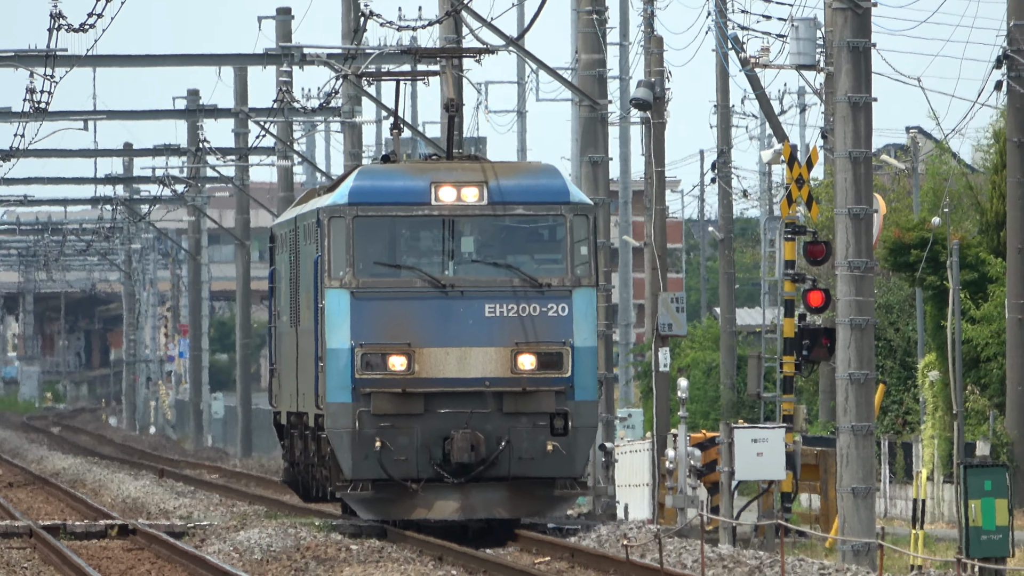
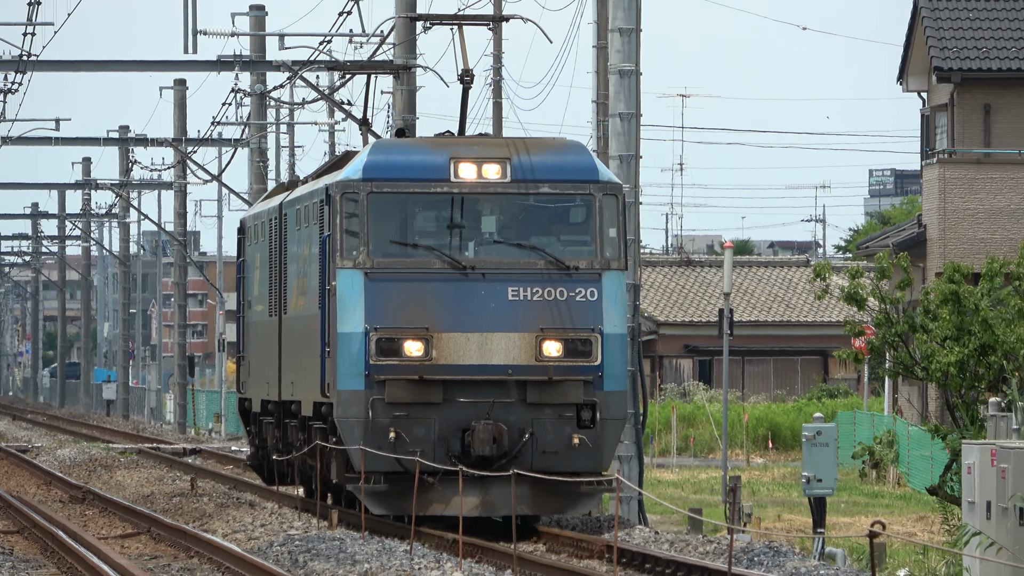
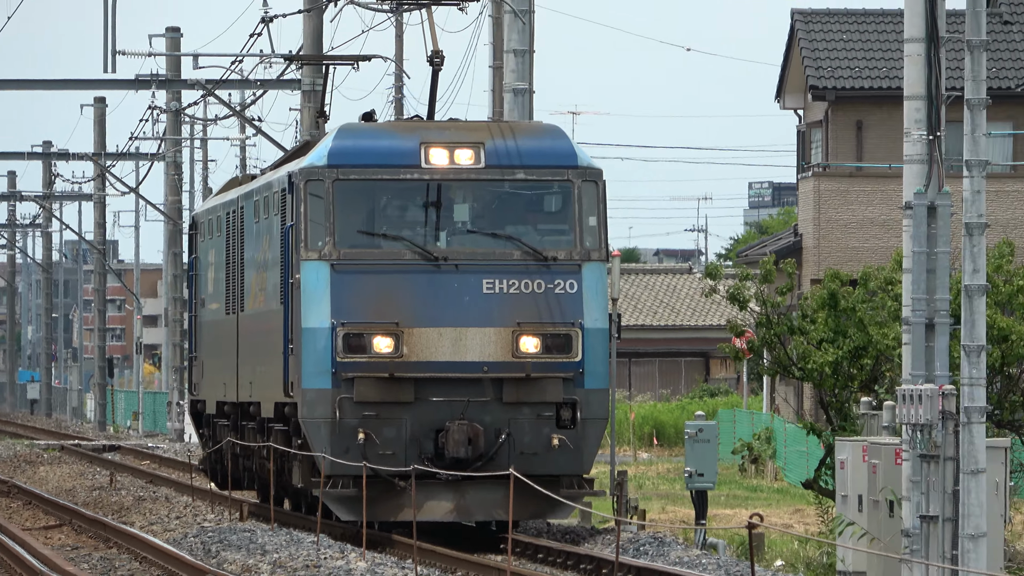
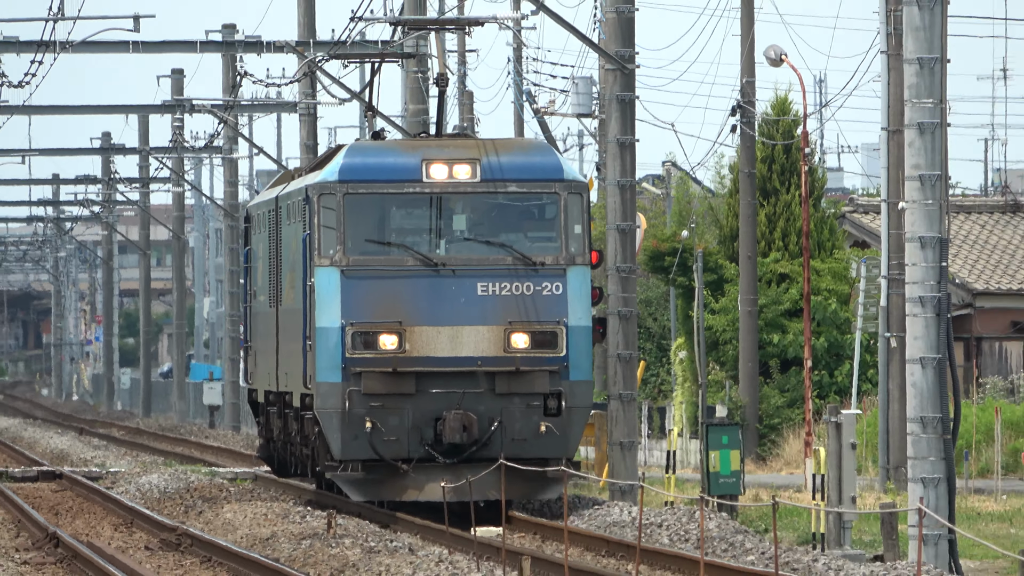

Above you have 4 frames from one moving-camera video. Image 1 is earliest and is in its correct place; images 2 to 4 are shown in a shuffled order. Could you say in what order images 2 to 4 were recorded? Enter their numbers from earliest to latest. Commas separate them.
4, 2, 3
